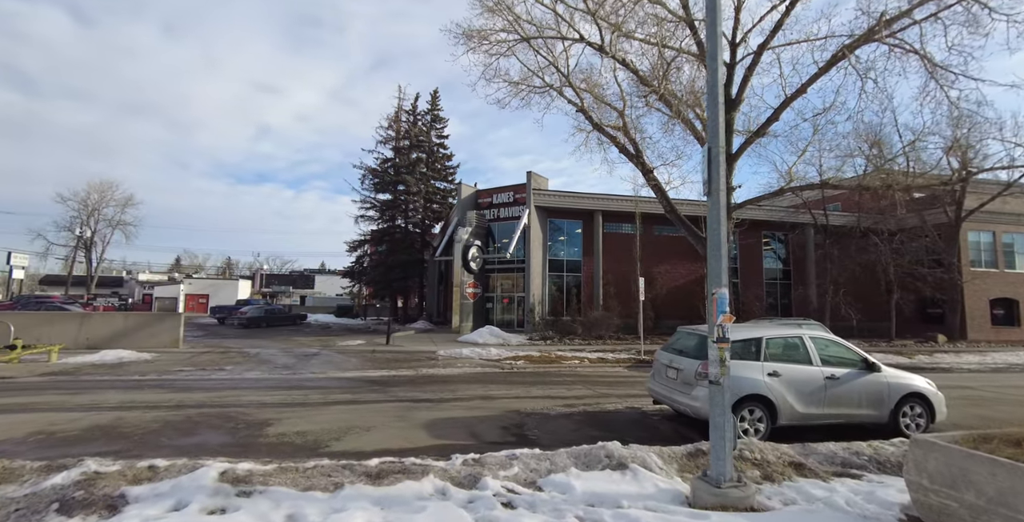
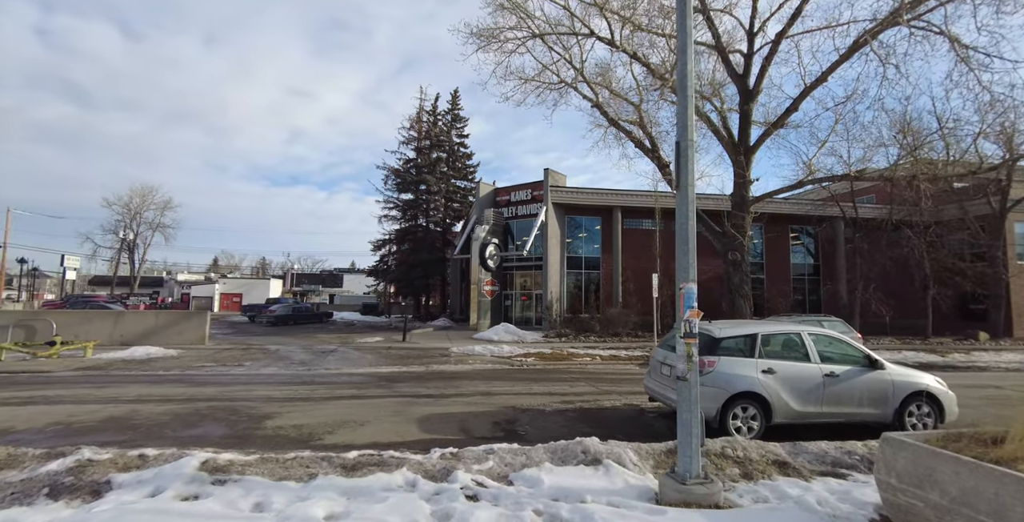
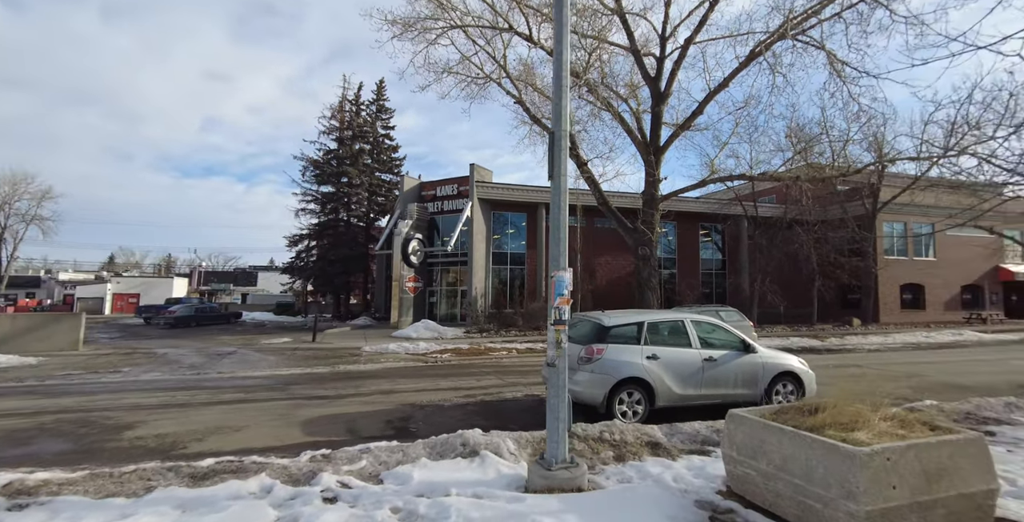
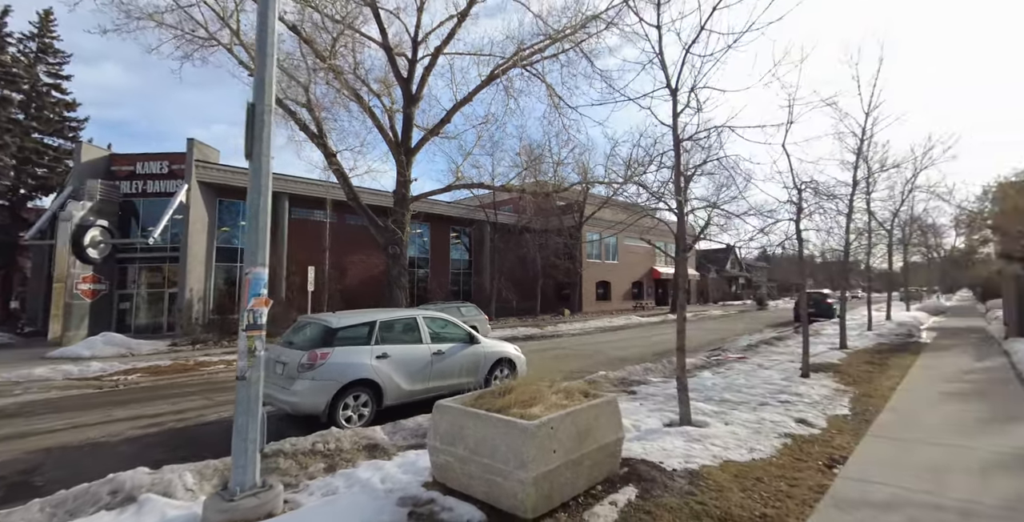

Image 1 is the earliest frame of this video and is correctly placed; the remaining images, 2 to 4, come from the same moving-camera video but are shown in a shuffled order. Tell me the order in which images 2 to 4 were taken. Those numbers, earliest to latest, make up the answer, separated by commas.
2, 3, 4
